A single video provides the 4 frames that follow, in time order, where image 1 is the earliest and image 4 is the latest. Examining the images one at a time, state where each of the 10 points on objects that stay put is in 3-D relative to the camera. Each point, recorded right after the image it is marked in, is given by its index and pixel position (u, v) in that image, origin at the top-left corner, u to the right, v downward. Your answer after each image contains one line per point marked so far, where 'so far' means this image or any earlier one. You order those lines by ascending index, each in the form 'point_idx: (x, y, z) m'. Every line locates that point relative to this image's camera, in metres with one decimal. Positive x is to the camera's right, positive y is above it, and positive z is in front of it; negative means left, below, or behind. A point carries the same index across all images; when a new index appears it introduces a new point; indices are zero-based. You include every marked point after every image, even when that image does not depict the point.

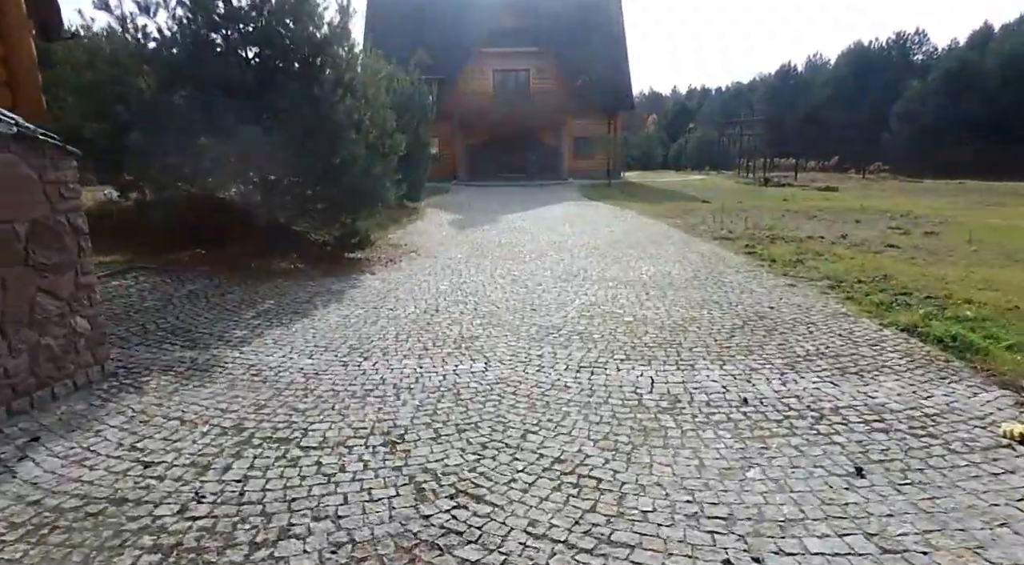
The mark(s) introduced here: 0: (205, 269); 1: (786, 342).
0: (-4.1, +0.2, +7.8) m
1: (+2.1, -0.5, +4.4) m
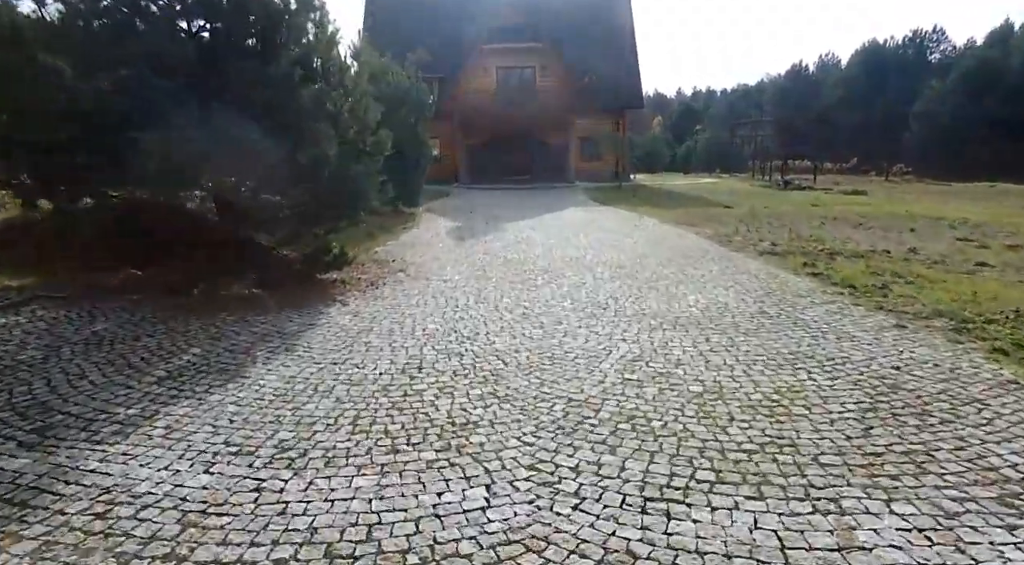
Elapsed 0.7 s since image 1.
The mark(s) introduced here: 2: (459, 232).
0: (-4.0, -0.2, +6.2) m
1: (+2.1, -0.8, +2.8) m
2: (-1.2, +1.0, +12.5) m
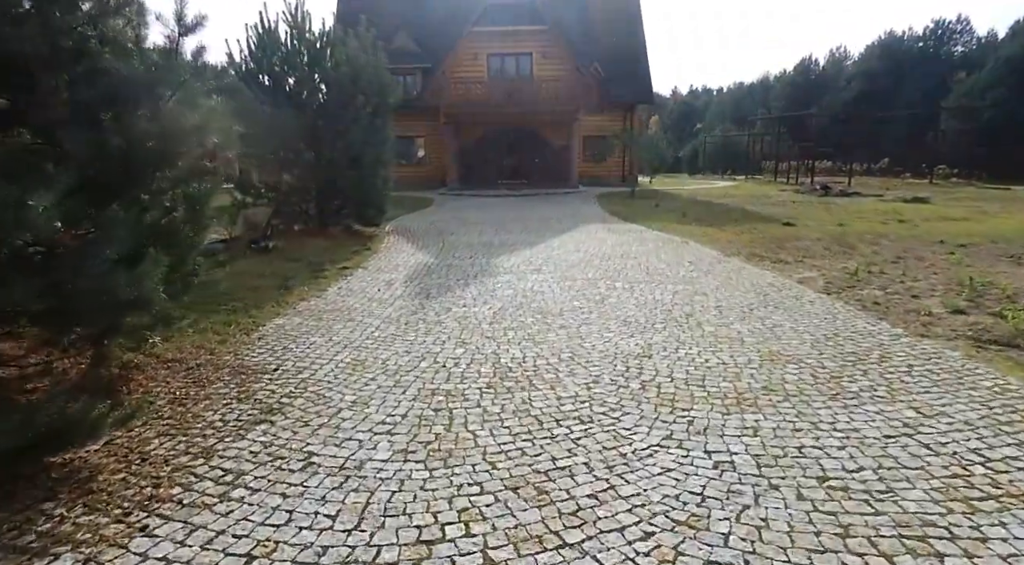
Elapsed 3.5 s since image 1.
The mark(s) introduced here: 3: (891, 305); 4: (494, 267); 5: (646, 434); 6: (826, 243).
0: (-4.0, -1.2, +1.8) m
1: (+2.2, -1.7, -1.5) m
2: (-1.2, +0.1, +8.2) m
3: (+4.0, -0.2, +6.2) m
4: (-0.3, +0.3, +9.0) m
5: (+0.8, -0.8, +3.3) m
6: (+6.0, +0.8, +11.1) m
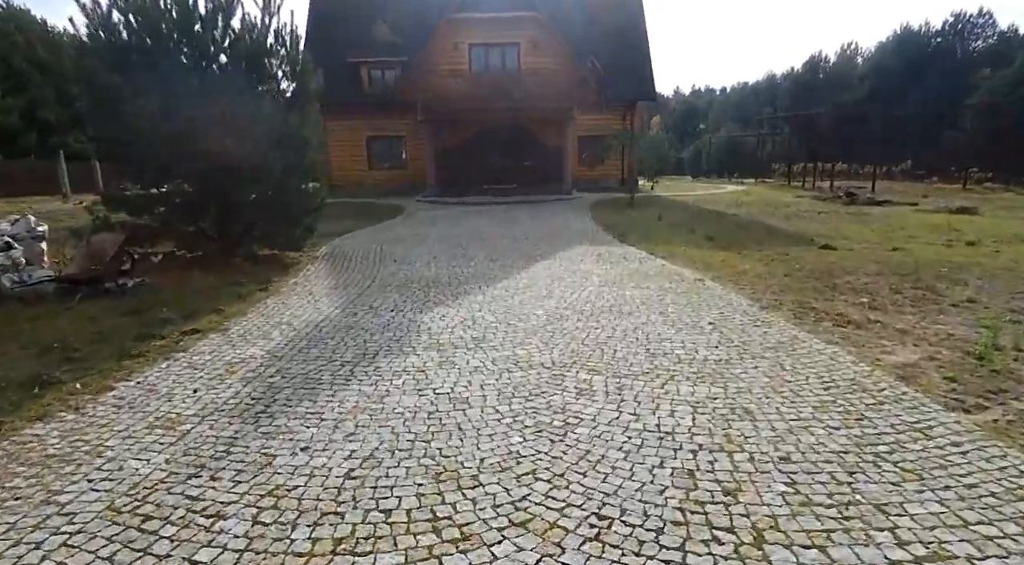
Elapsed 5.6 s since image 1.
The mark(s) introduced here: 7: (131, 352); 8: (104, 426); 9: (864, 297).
0: (-4.7, -1.9, -1.3) m
1: (+1.5, -2.5, -4.6) m
2: (-1.9, -0.7, +5.1) m
3: (+3.3, -1.0, +3.2) m
4: (-1.0, -0.5, +5.9) m
5: (+0.1, -1.6, +0.3) m
6: (+5.3, 0.0, +8.0) m
7: (-3.5, -0.6, +5.3) m
8: (-2.7, -0.9, +3.9) m
9: (+4.5, -0.1, +7.4) m
